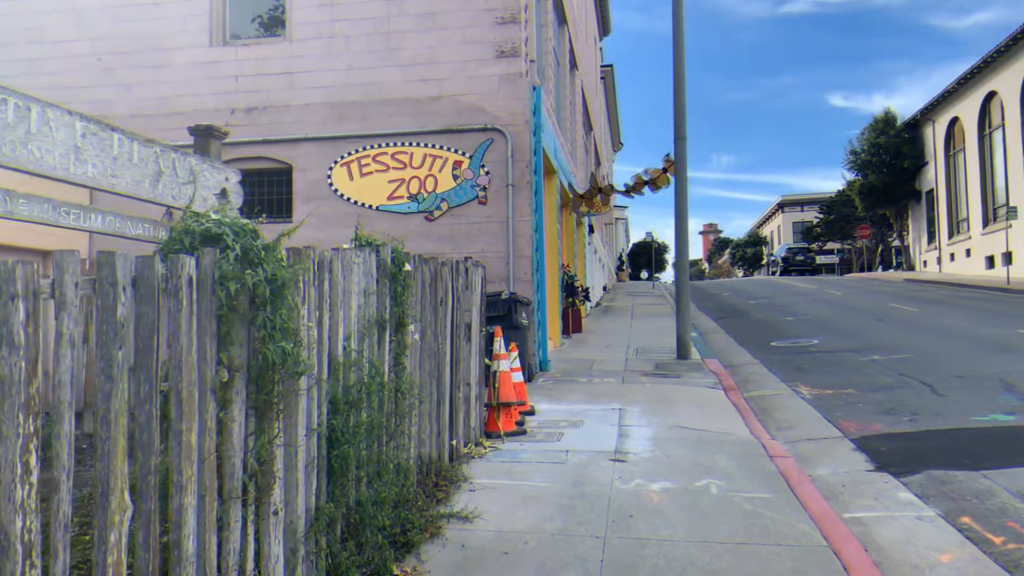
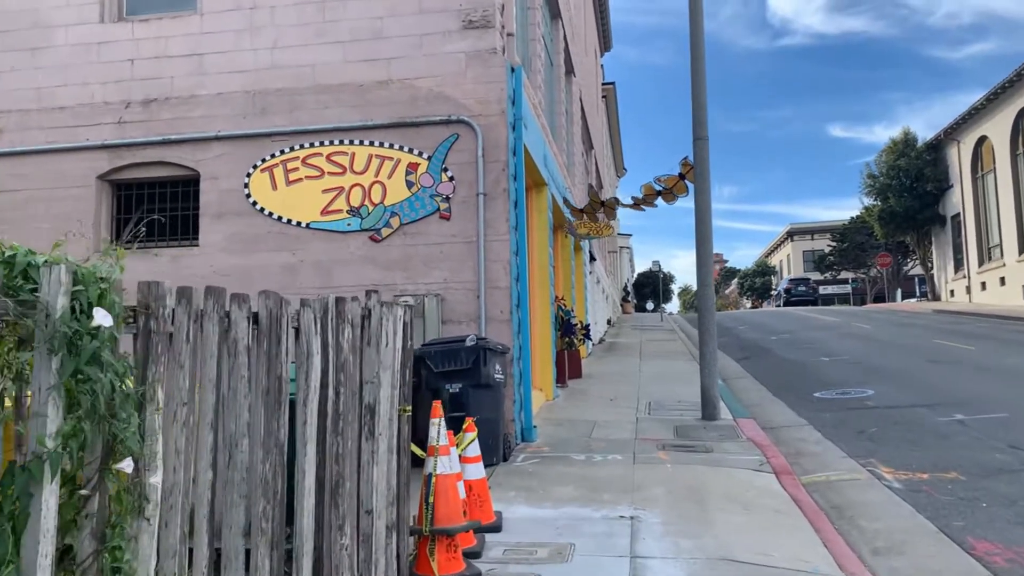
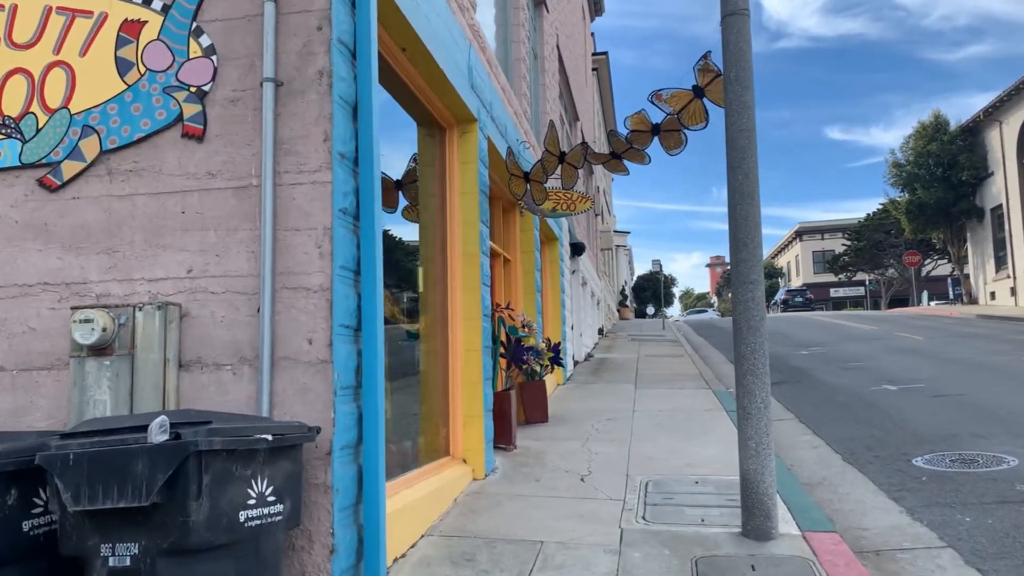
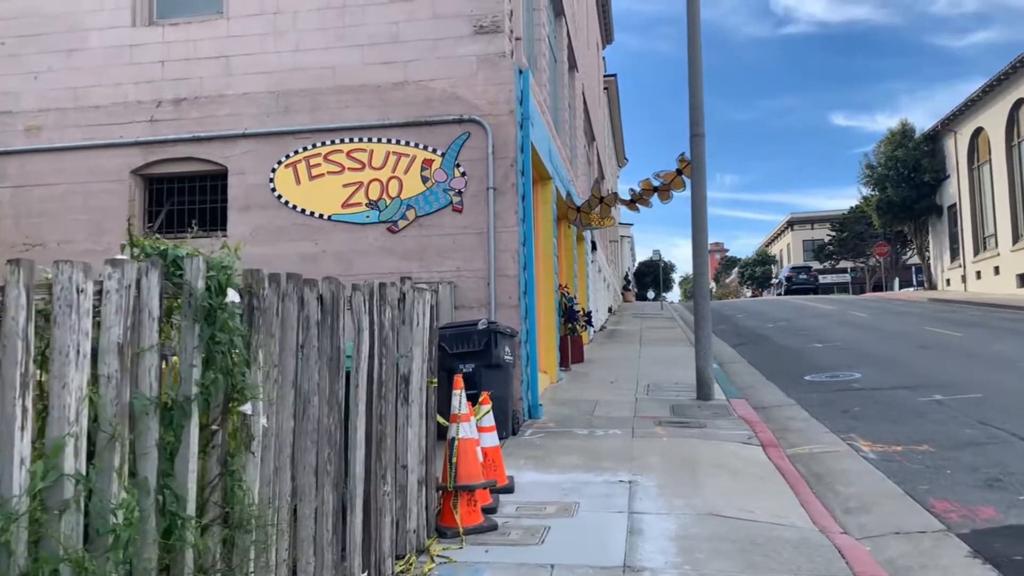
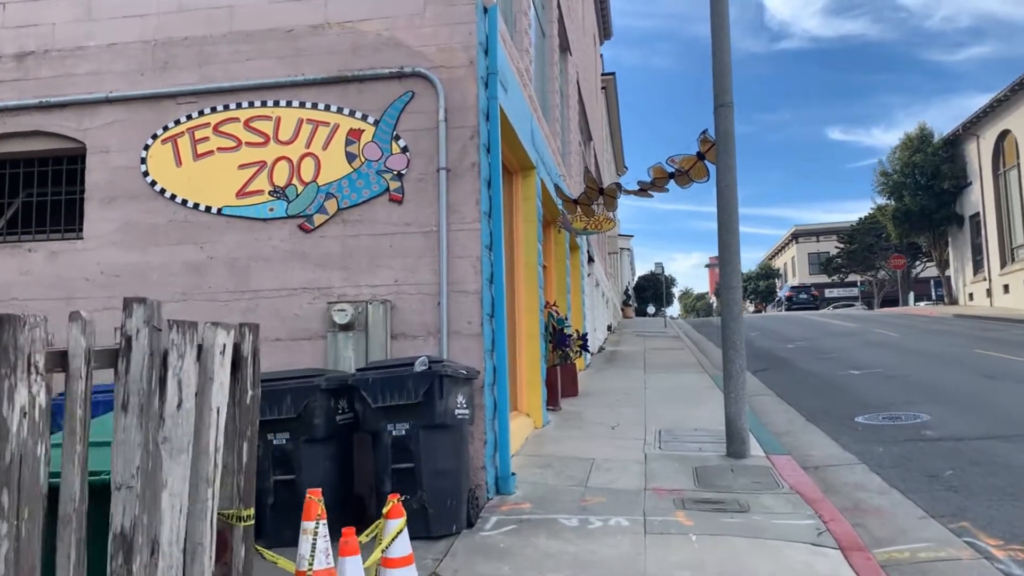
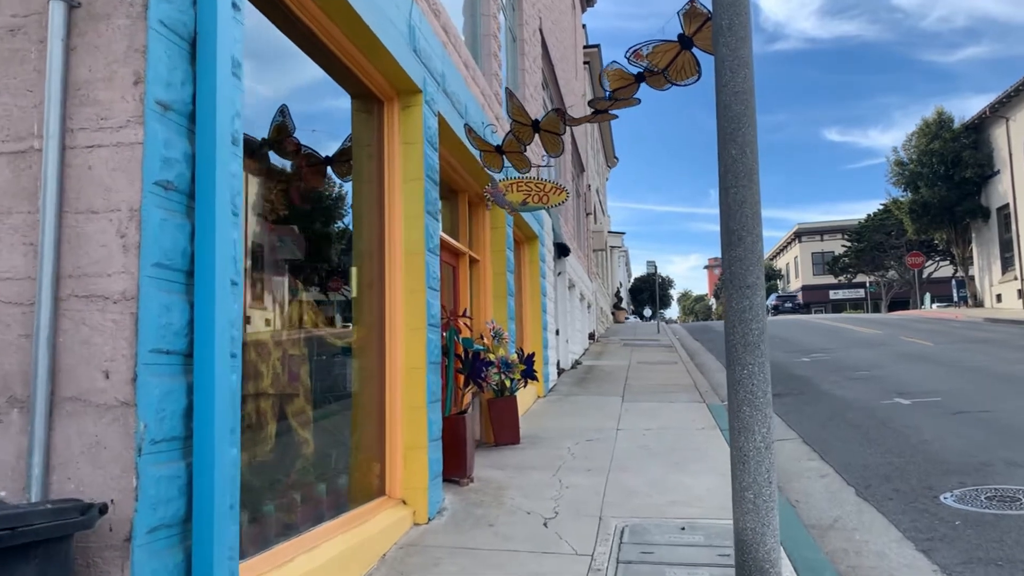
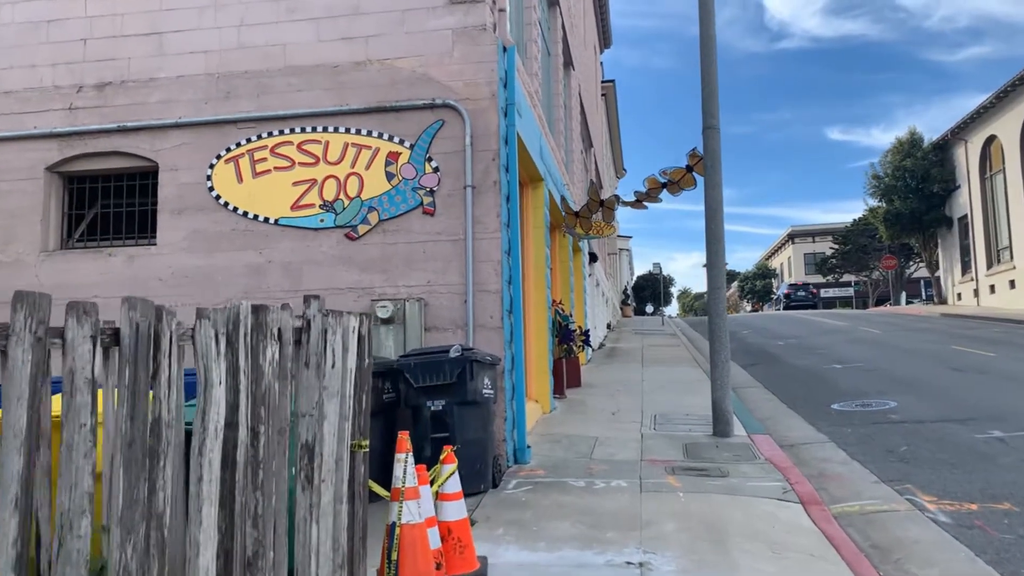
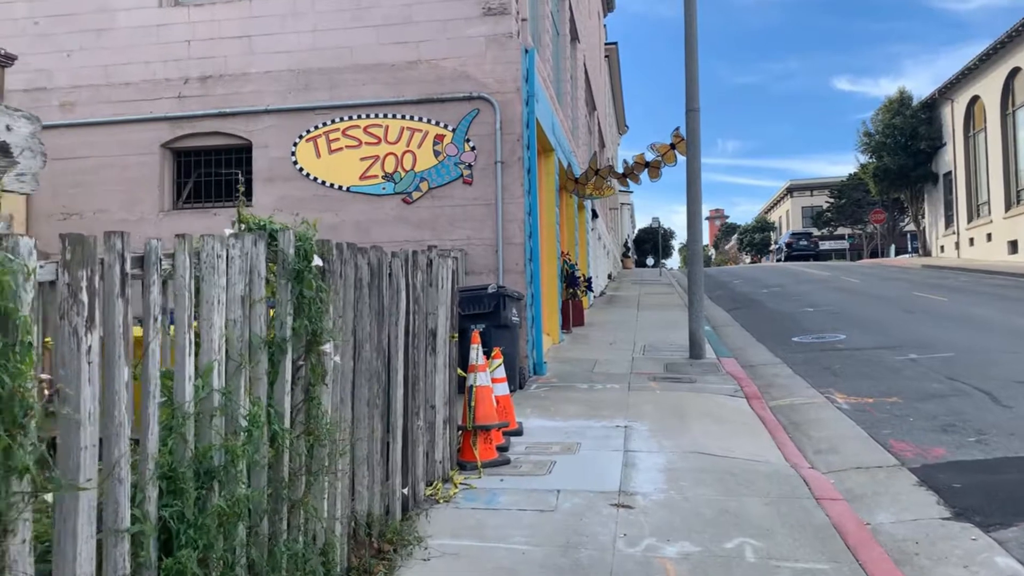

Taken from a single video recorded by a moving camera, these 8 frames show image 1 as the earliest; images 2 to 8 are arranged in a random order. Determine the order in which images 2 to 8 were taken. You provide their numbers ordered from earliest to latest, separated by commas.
8, 4, 2, 7, 5, 3, 6
